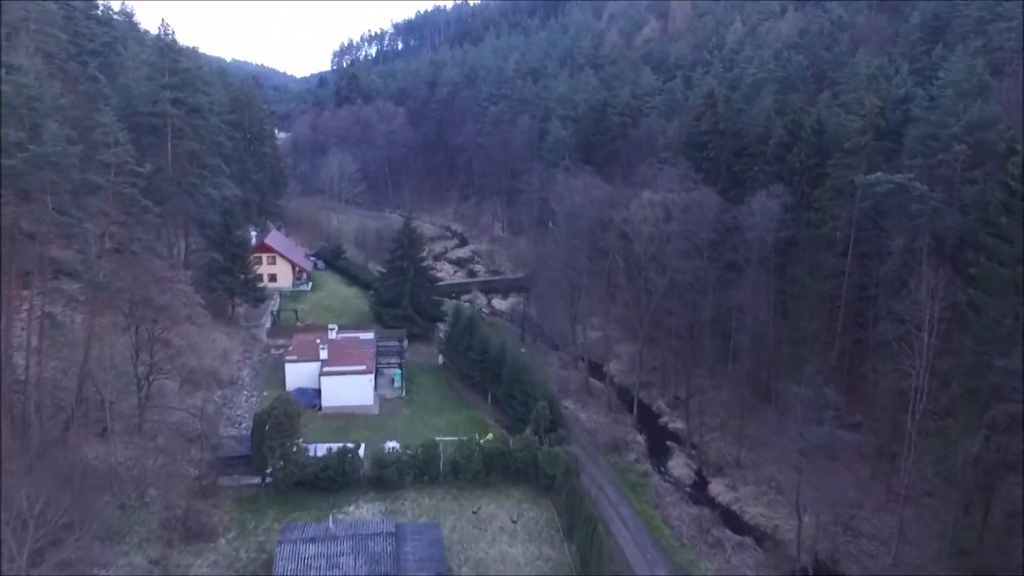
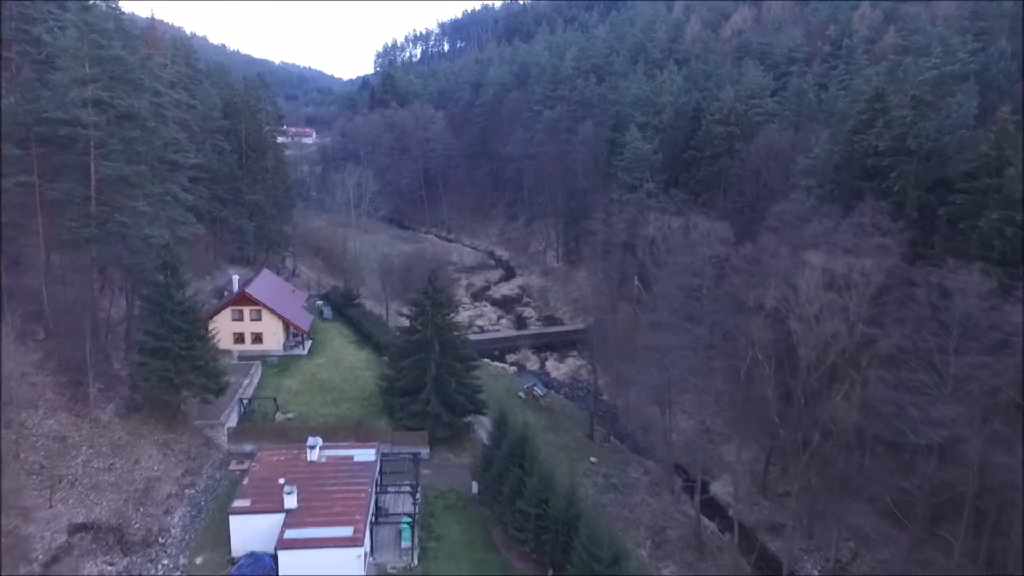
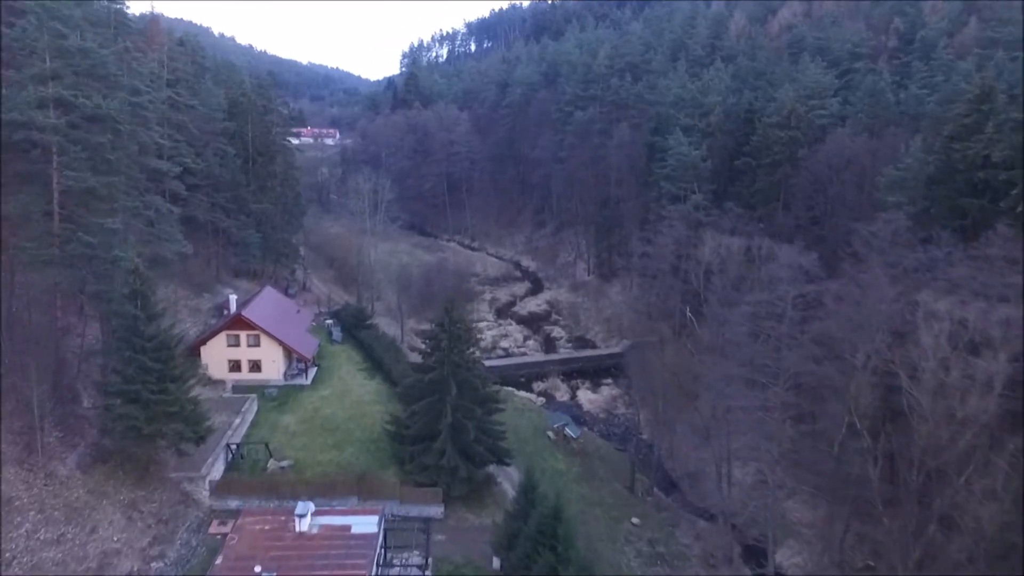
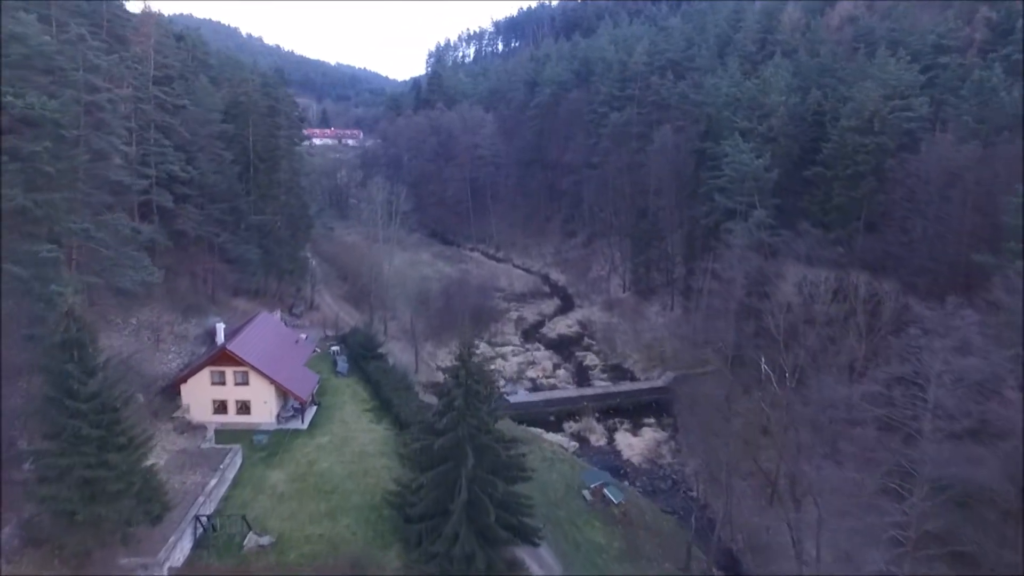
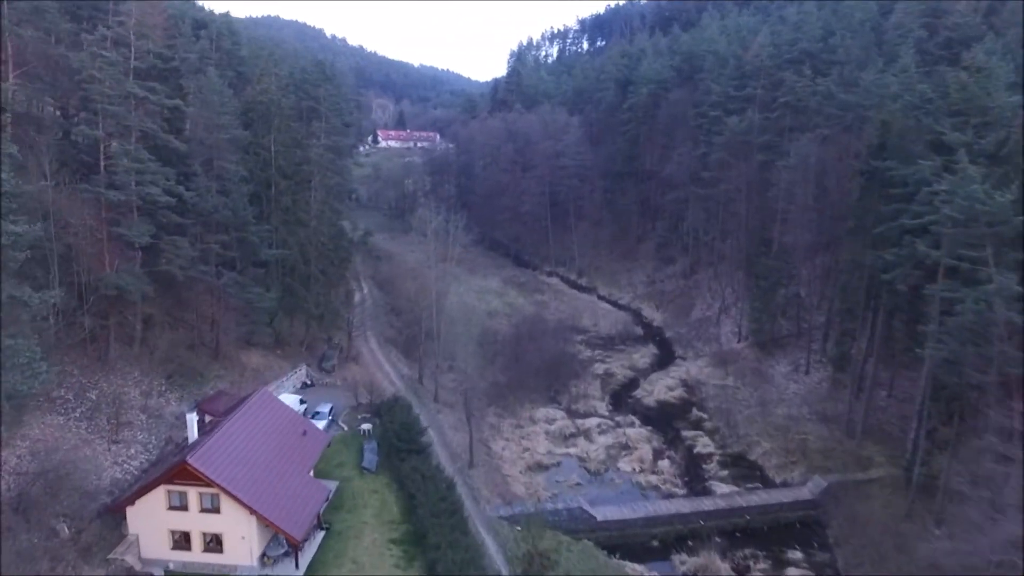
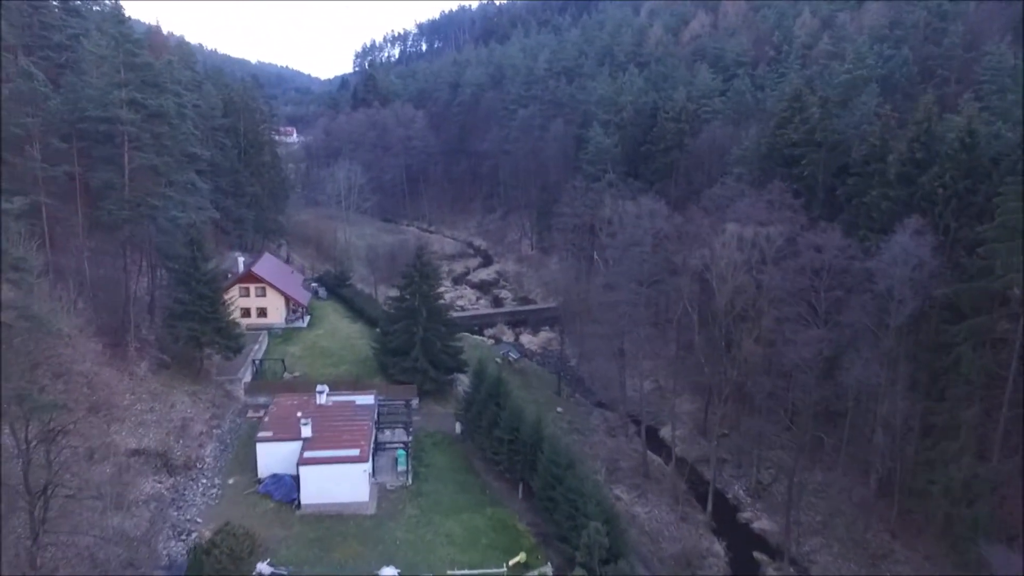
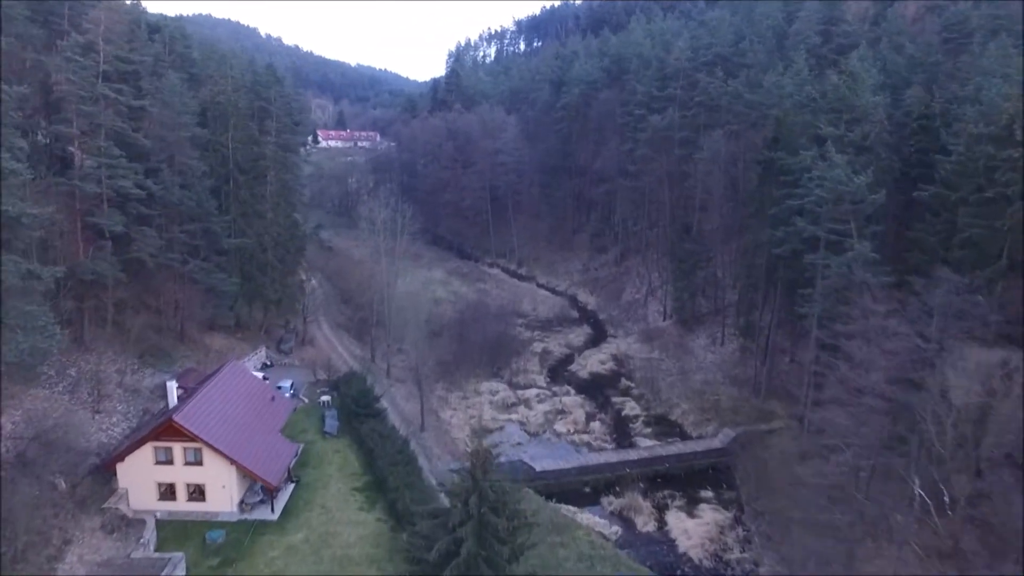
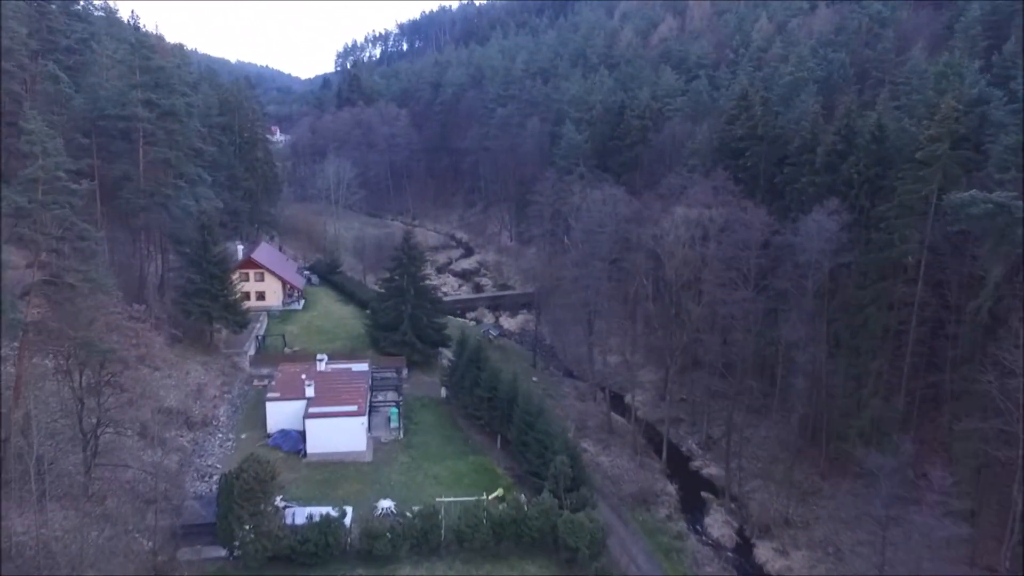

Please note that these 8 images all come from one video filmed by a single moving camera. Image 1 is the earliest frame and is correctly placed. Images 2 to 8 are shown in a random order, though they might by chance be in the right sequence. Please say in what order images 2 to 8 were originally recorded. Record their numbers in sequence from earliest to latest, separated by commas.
8, 6, 2, 3, 4, 7, 5
